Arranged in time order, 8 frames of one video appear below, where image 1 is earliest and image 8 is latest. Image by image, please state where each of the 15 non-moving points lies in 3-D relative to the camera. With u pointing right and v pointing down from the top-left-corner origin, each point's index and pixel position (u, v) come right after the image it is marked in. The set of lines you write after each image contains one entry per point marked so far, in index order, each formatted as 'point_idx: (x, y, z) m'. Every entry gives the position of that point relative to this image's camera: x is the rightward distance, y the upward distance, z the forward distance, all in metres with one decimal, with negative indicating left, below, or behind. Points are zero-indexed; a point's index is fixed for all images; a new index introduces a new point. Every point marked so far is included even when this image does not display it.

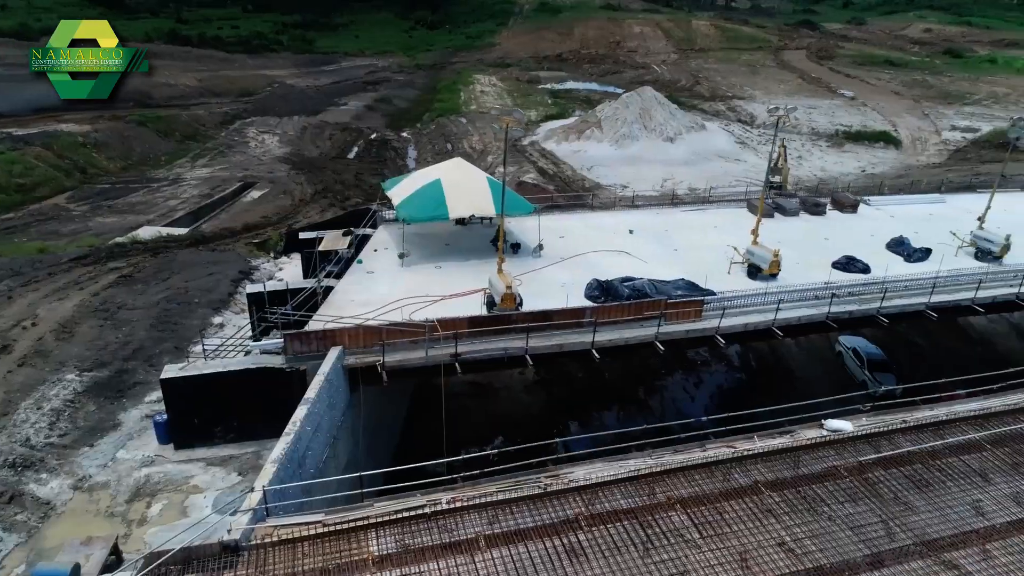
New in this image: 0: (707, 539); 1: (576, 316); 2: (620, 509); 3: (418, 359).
0: (+3.4, -4.3, +12.3) m
1: (+1.6, -0.7, +18.8) m
2: (+1.9, -4.0, +12.8) m
3: (-2.3, -1.7, +17.5) m
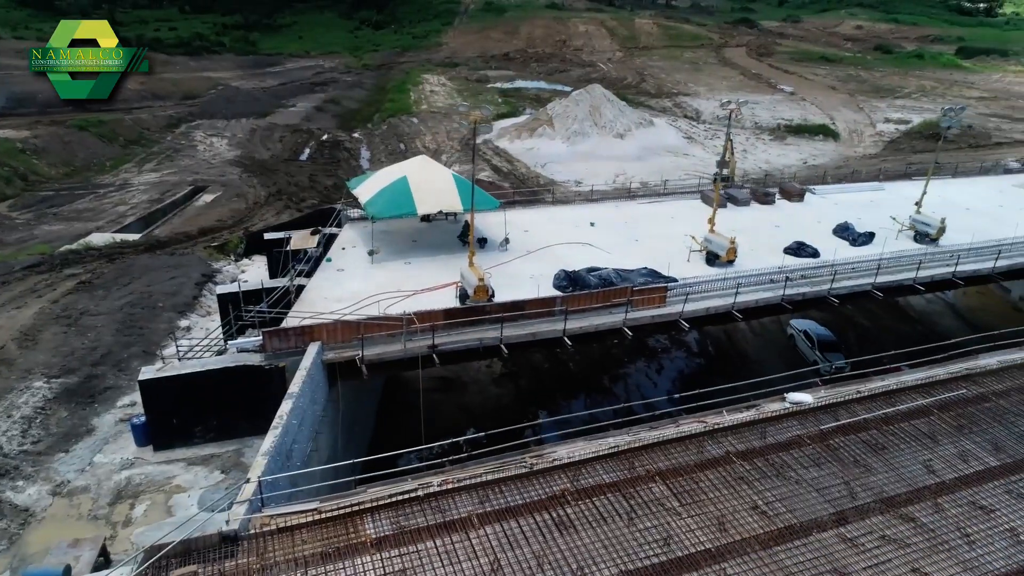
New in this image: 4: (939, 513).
0: (+3.2, -4.0, +13.0) m
1: (+0.9, -0.5, +19.4) m
2: (+1.7, -3.7, +13.5) m
3: (-2.9, -1.6, +17.9) m
4: (+7.9, -4.2, +13.2) m
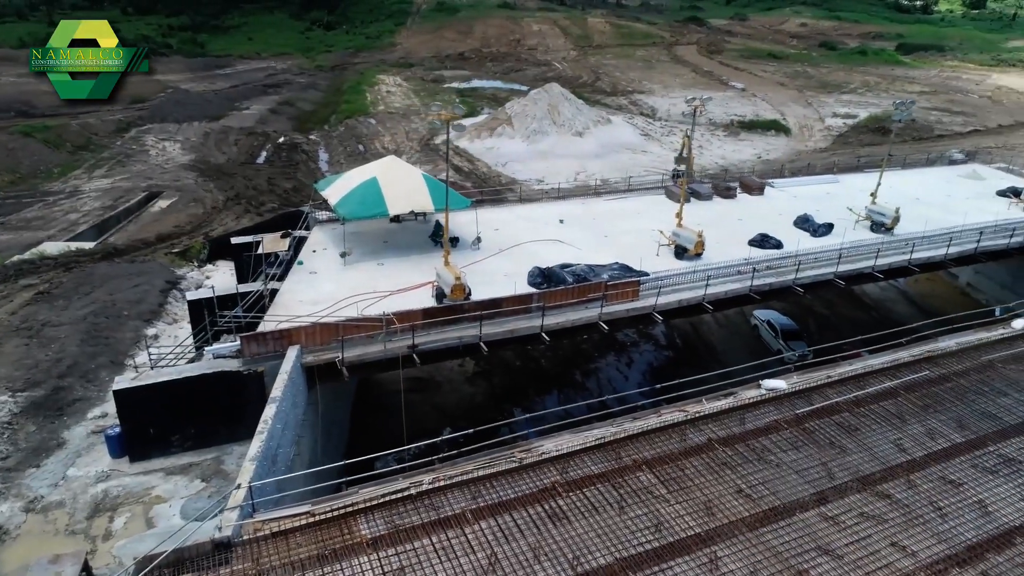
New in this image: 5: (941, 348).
0: (+3.0, -3.8, +13.3) m
1: (+0.3, -0.4, +19.6) m
2: (+1.5, -3.6, +13.7) m
3: (-3.4, -1.6, +17.8) m
4: (+7.7, -3.9, +13.8) m
5: (+11.5, -1.7, +19.1) m
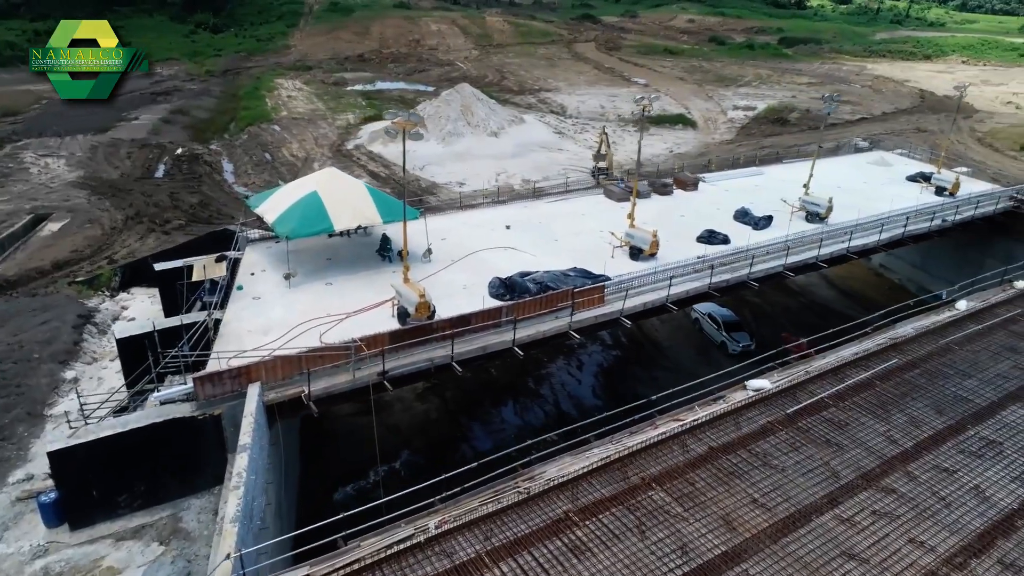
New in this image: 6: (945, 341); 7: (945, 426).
0: (+3.2, -4.0, +12.9) m
1: (-0.5, -0.7, +18.7) m
2: (+1.7, -3.8, +13.0) m
3: (-3.9, -2.2, +16.5) m
4: (+7.8, -3.8, +13.9) m
5: (+10.7, -1.3, +19.6) m
6: (+11.7, -1.4, +19.3) m
7: (+9.5, -3.0, +15.7) m
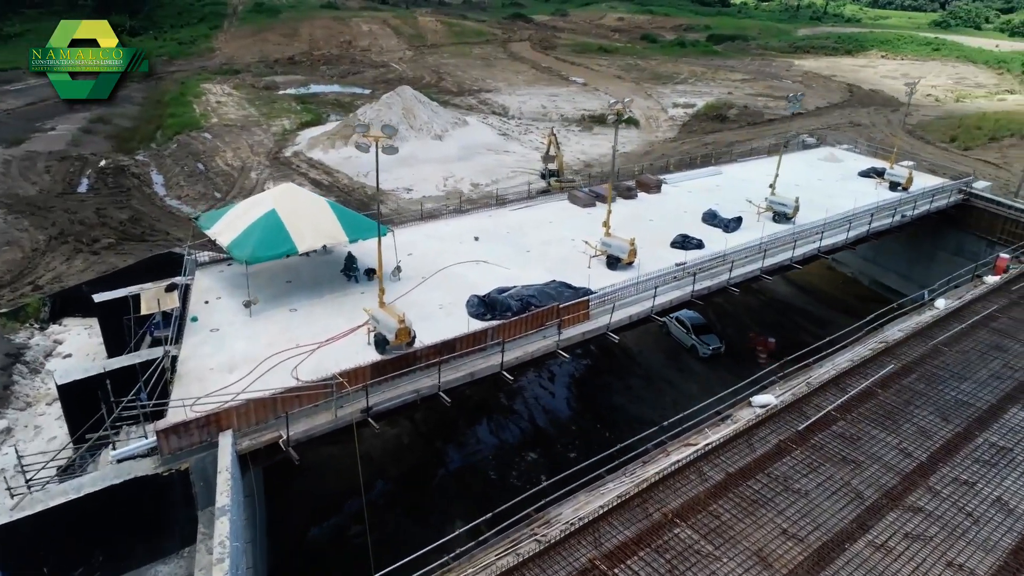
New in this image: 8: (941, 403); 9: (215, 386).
0: (+3.5, -4.3, +12.0) m
1: (-0.8, -1.3, +17.5) m
2: (+2.0, -4.3, +12.0) m
3: (-3.9, -2.9, +15.0) m
4: (+8.0, -3.9, +13.4) m
5: (+10.3, -1.4, +19.4) m
6: (+11.3, -1.4, +19.2) m
7: (+9.5, -3.1, +15.4) m
8: (+9.9, -2.6, +16.4) m
9: (-6.6, -2.2, +15.9) m
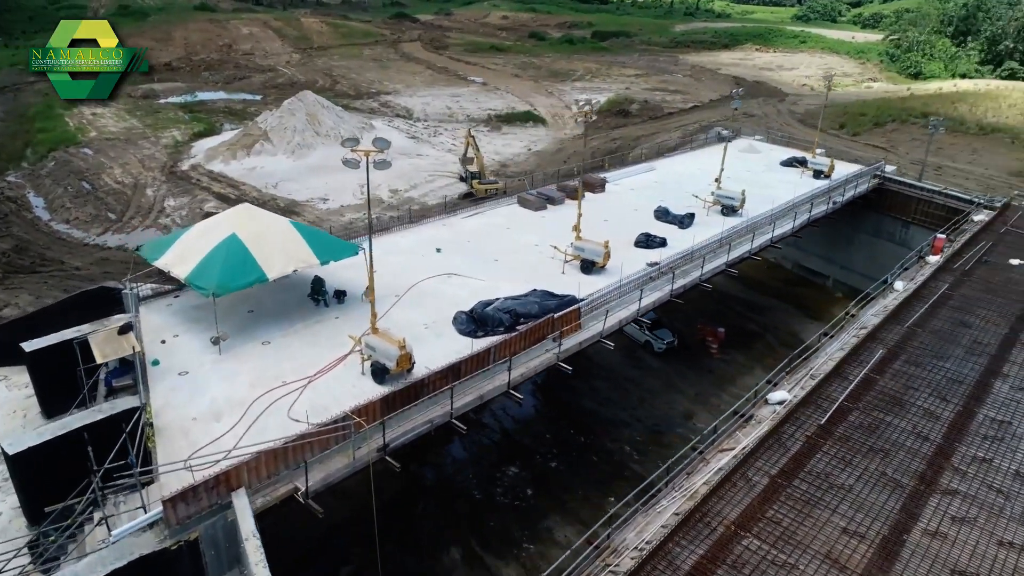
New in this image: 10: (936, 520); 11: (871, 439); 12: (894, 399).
0: (+4.6, -4.4, +11.8) m
1: (-0.7, -1.7, +16.6) m
2: (+3.1, -4.4, +11.7) m
3: (-3.2, -3.5, +13.7) m
4: (+8.8, -3.7, +13.9) m
5: (+10.0, -1.0, +20.1) m
6: (+11.1, -1.0, +20.1) m
7: (+9.9, -2.8, +16.0) m
8: (+10.2, -2.3, +17.1) m
9: (-6.1, -3.0, +14.2) m
10: (+7.6, -4.2, +12.8) m
11: (+7.5, -3.2, +14.9) m
12: (+8.7, -2.6, +16.4) m
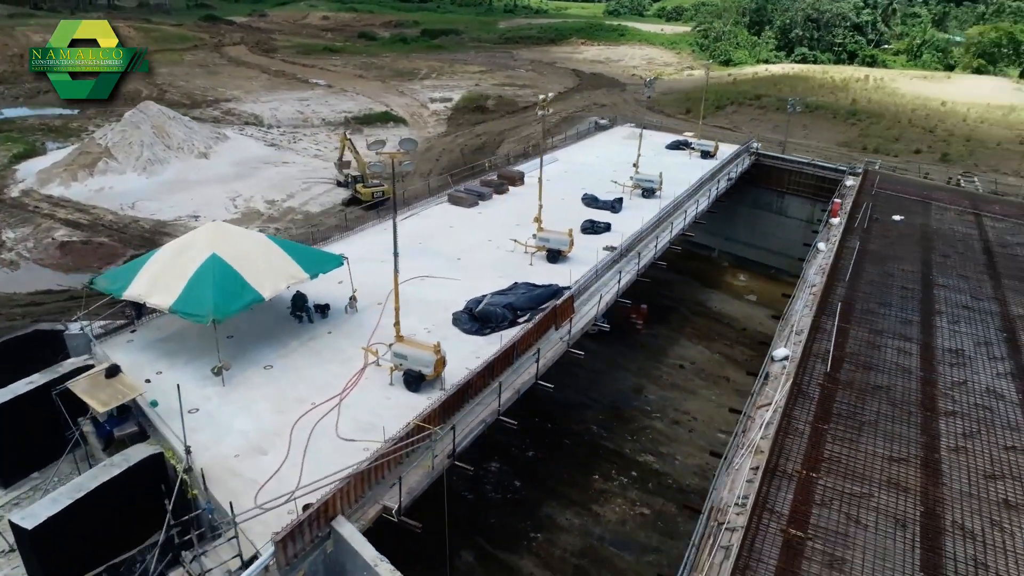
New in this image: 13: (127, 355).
0: (+6.5, -3.7, +13.3) m
1: (0.0, -1.5, +16.7) m
2: (+5.0, -3.9, +12.7) m
3: (-1.6, -3.6, +13.3) m
4: (+10.0, -2.5, +16.2) m
5: (+9.5, +0.2, +22.5) m
6: (+10.6, +0.3, +22.7) m
7: (+10.5, -1.6, +18.5) m
8: (+10.4, -1.0, +19.6) m
9: (-4.6, -3.4, +13.1) m
10: (+9.1, -3.1, +14.8) m
11: (+8.5, -2.2, +16.9) m
12: (+9.3, -1.5, +18.6) m
13: (-9.3, -1.6, +17.2) m
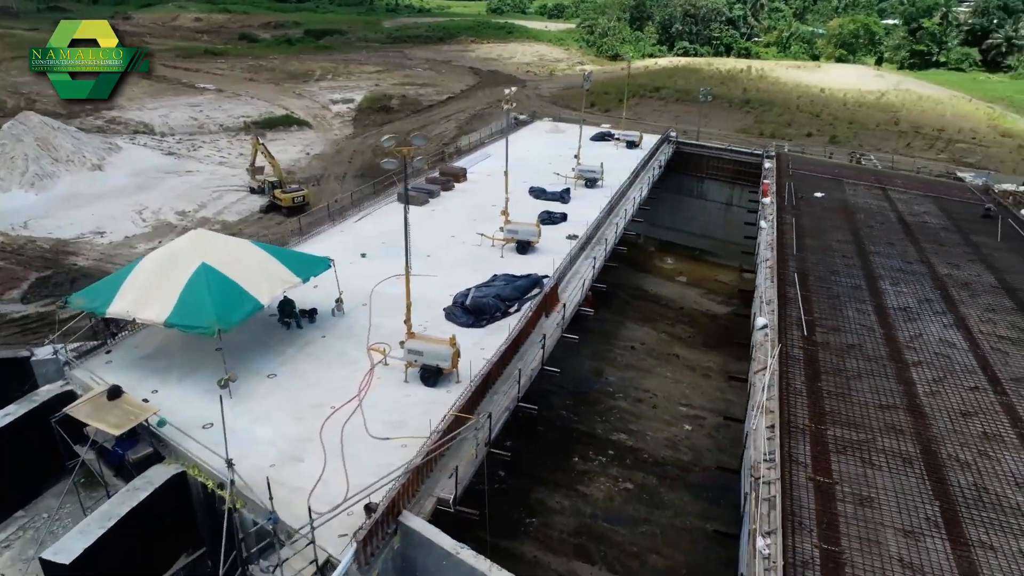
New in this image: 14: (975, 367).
0: (+7.2, -3.0, +14.6) m
1: (+0.2, -1.3, +17.1) m
2: (+5.9, -3.2, +13.9) m
3: (-0.8, -3.4, +13.5) m
4: (+10.2, -1.6, +18.0) m
5: (+8.6, +1.0, +24.2) m
6: (+9.6, +1.3, +24.5) m
7: (+10.3, -0.6, +20.4) m
8: (+10.0, -0.1, +21.5) m
9: (-3.7, -3.4, +12.9) m
10: (+9.5, -2.2, +16.5) m
11: (+8.5, -1.3, +18.5) m
12: (+9.1, -0.6, +20.3) m
13: (-9.0, -2.0, +16.2) m
14: (+11.3, -2.0, +17.3) m
